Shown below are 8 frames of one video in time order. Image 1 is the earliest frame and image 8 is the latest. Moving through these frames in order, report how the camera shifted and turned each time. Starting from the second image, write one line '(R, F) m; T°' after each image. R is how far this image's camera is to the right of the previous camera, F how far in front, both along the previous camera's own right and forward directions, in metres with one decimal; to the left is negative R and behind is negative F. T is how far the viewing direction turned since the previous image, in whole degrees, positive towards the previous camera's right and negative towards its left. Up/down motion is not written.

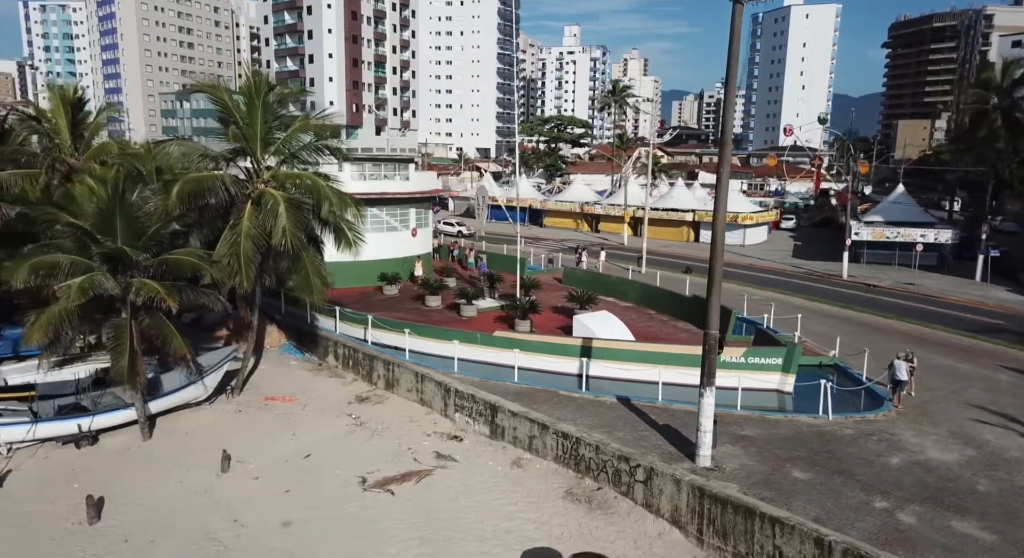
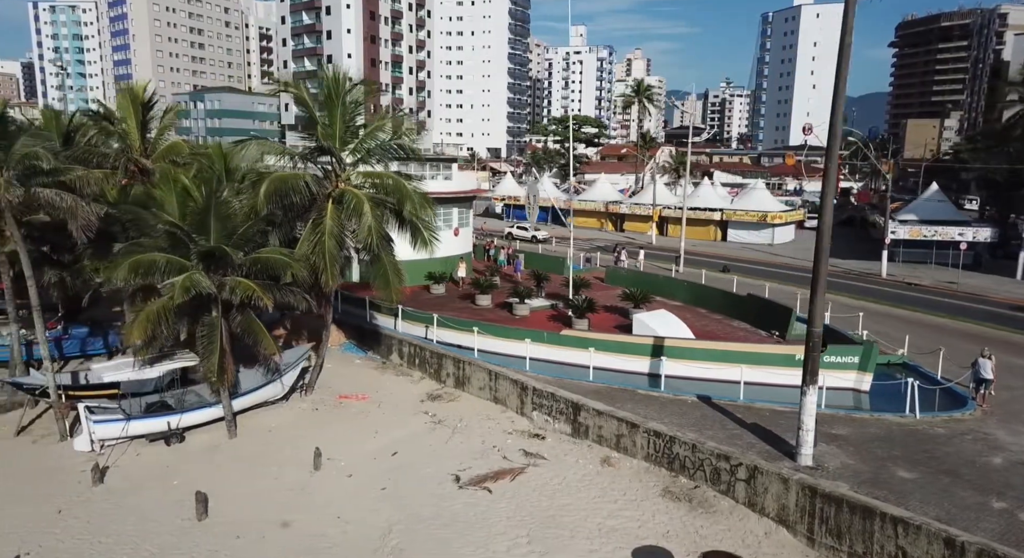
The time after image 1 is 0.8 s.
(-1.9, 0.0) m; -1°
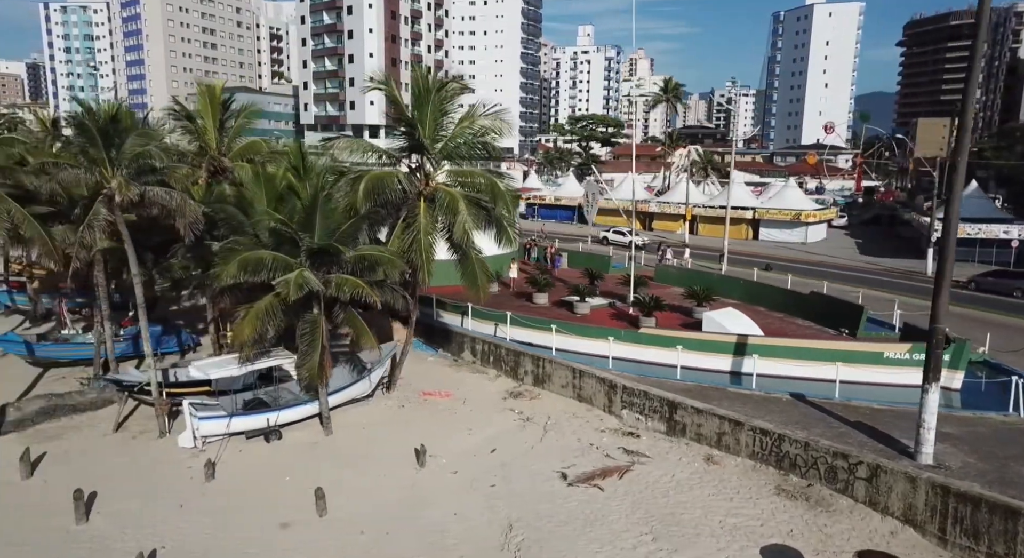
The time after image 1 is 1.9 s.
(-2.2, 0.0) m; -1°
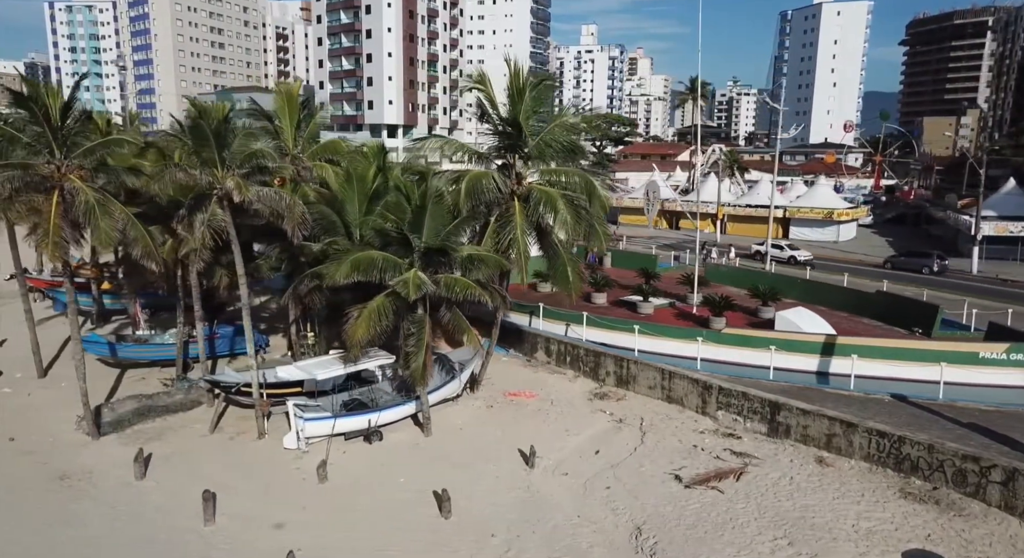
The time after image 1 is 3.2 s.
(-2.4, +0.1) m; -1°
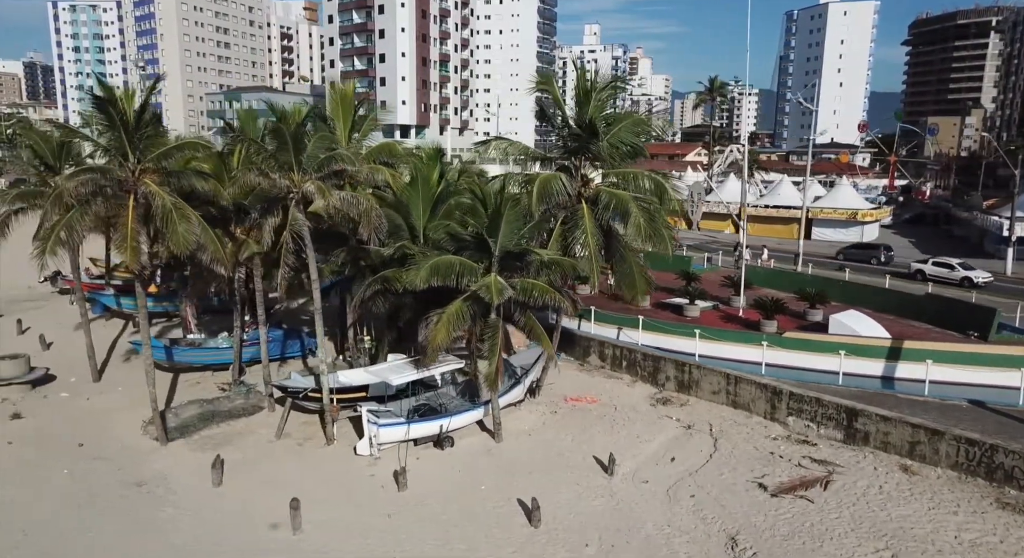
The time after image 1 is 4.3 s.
(-1.7, +0.2) m; -1°
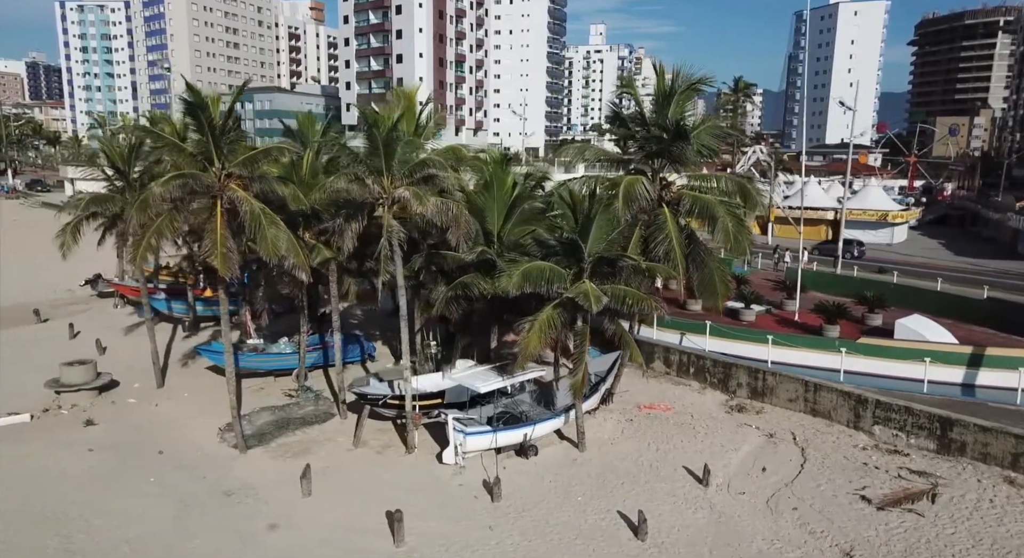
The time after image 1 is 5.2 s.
(-1.9, +0.3) m; -1°
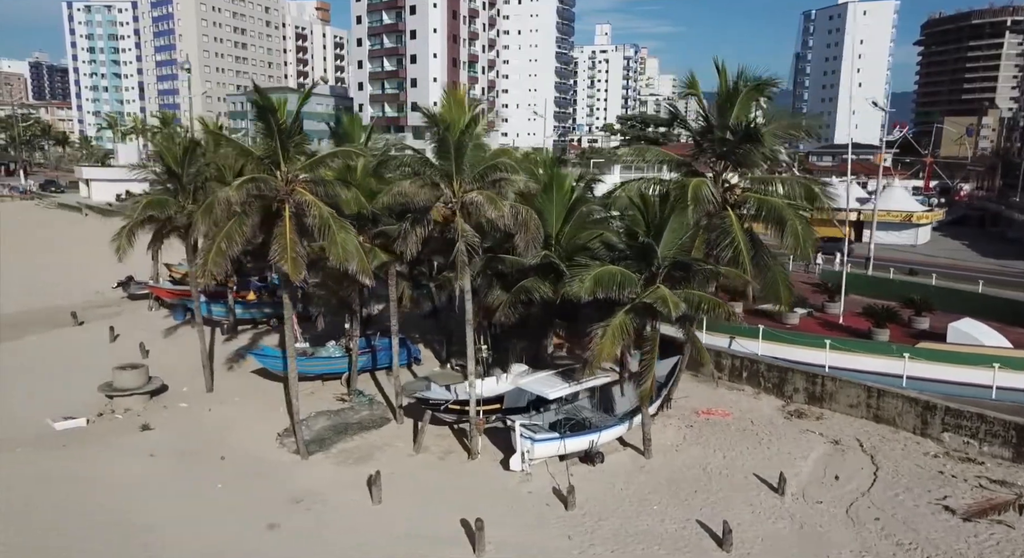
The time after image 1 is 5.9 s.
(-1.4, +0.2) m; -1°
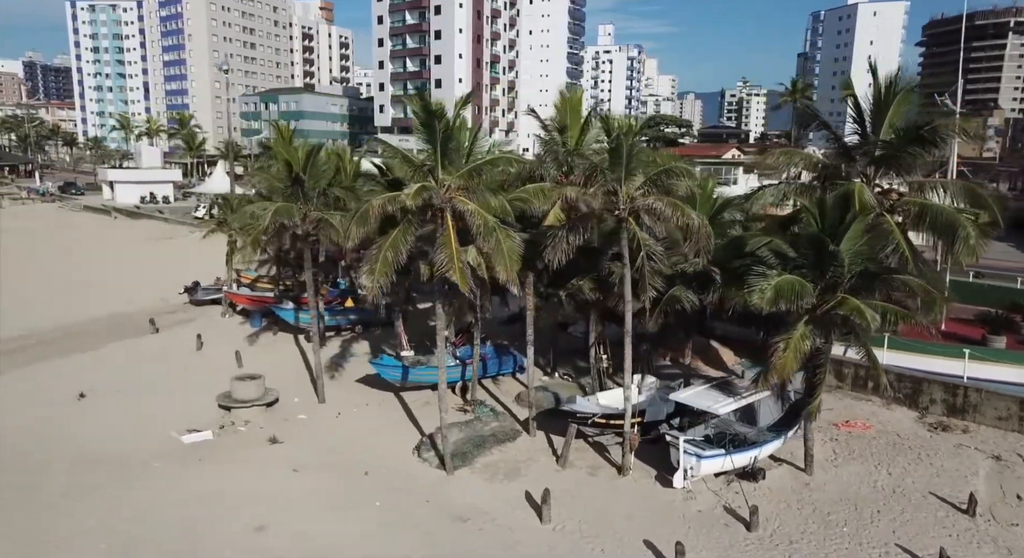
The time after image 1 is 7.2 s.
(-3.5, +0.6) m; -1°
